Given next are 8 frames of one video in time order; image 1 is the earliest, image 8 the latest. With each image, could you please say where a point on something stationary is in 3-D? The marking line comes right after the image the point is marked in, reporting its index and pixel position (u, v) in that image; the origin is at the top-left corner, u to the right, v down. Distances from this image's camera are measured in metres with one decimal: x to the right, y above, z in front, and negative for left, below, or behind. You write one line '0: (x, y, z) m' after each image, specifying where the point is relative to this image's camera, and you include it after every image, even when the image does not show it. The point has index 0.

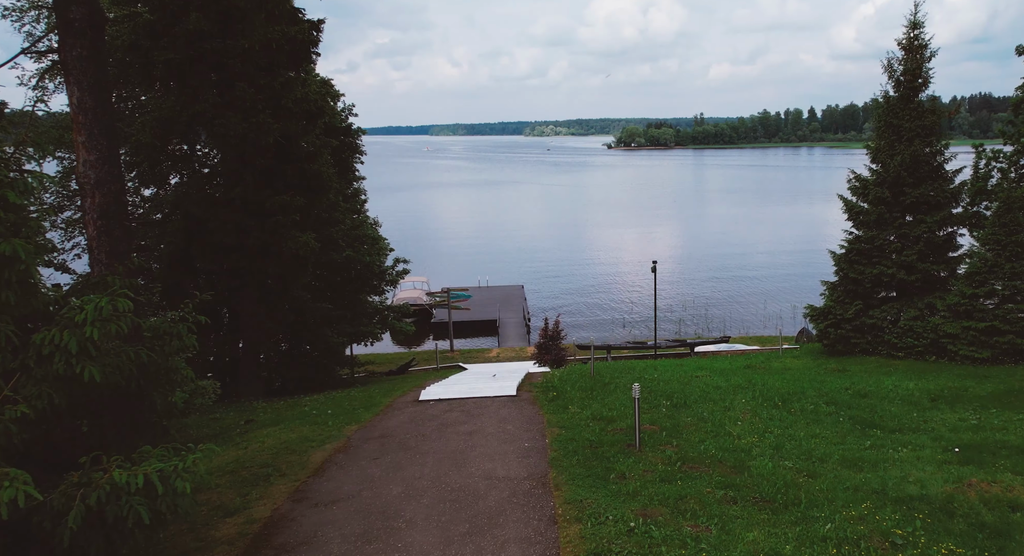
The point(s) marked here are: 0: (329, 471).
0: (-1.7, -1.8, +6.4) m
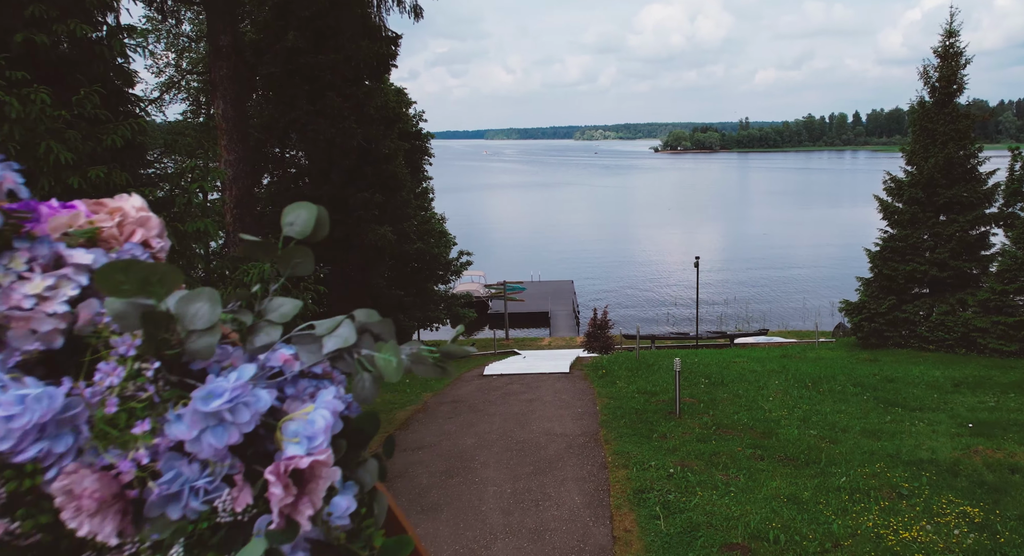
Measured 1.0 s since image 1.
0: (-1.1, -1.6, +7.6) m
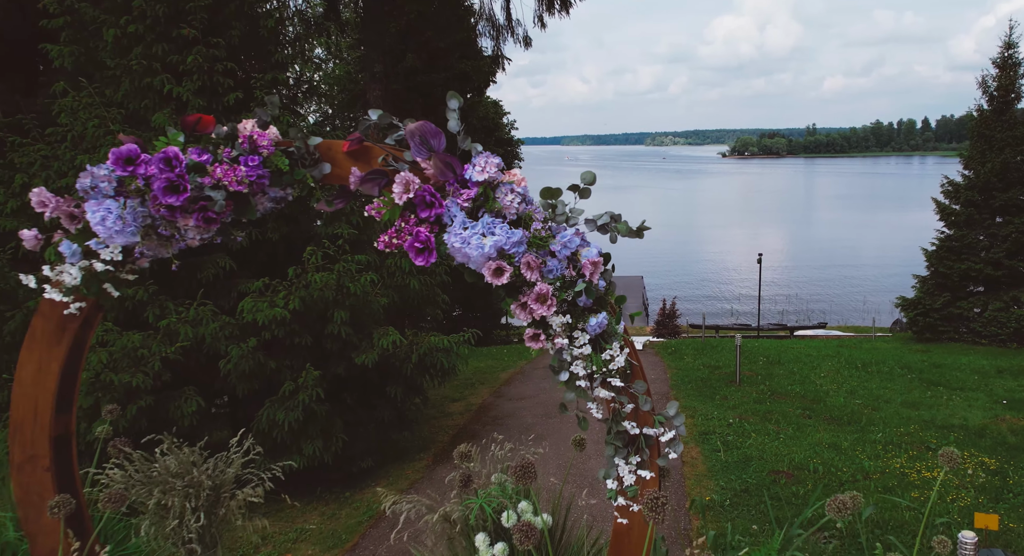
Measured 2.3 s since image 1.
0: (0.0, -1.4, +9.1) m
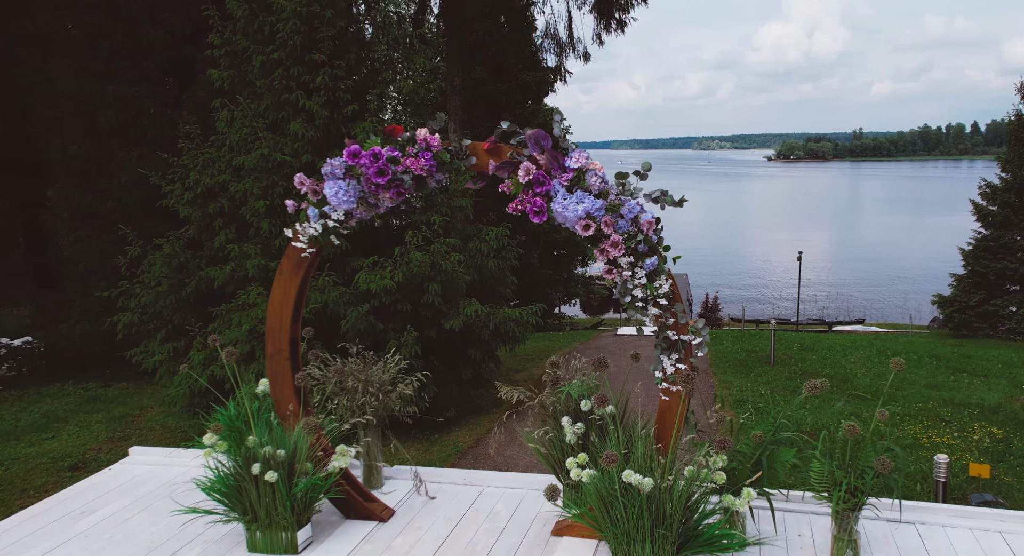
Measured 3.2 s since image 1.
0: (+0.8, -1.2, +10.2) m
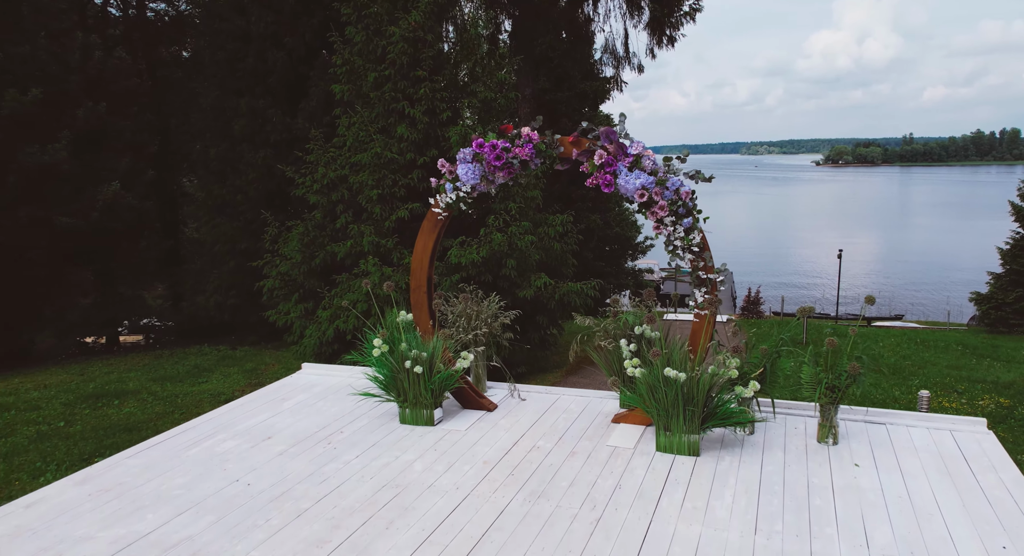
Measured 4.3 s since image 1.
0: (+1.8, -1.0, +11.6) m
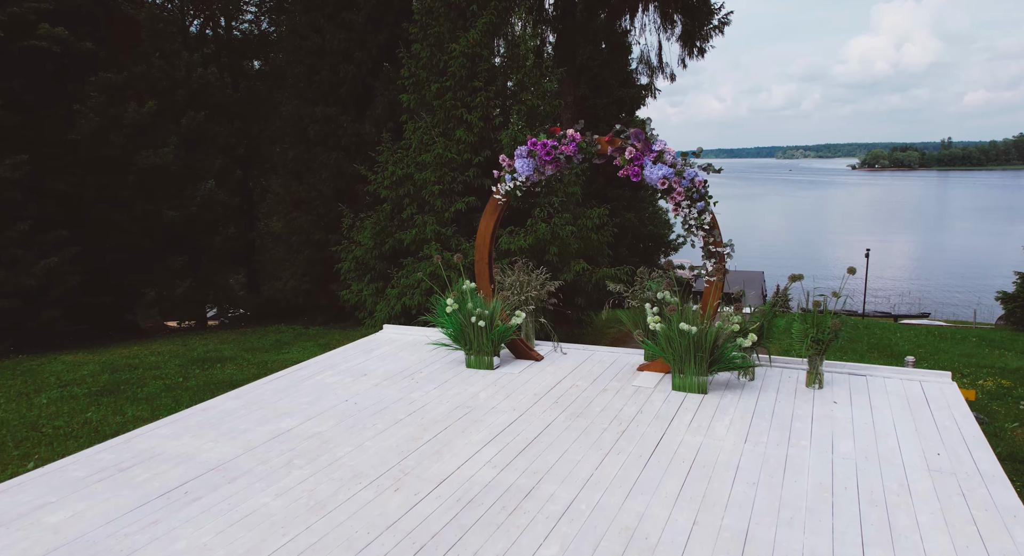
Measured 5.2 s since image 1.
0: (+2.5, -0.8, +12.7) m
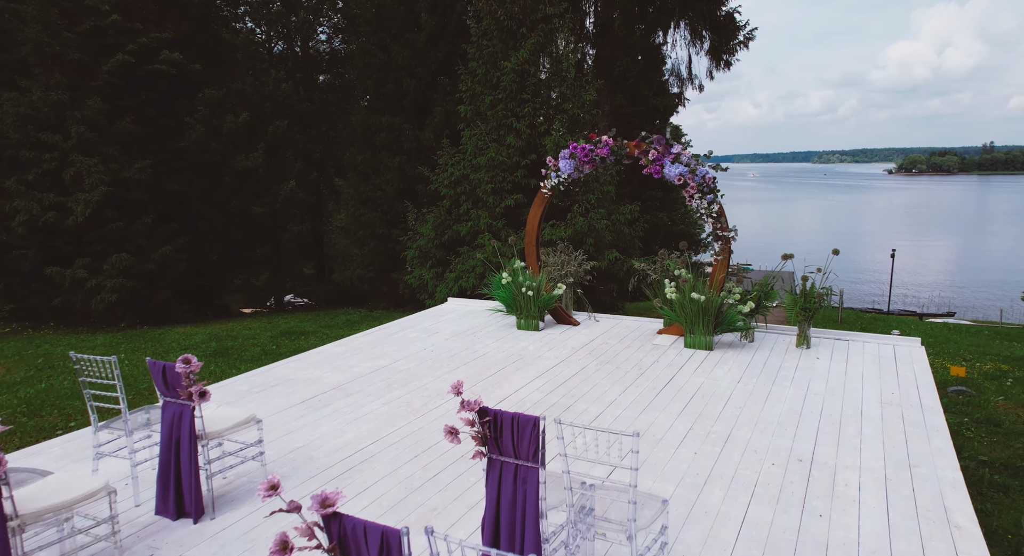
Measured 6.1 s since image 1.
0: (+3.4, -0.7, +13.9) m
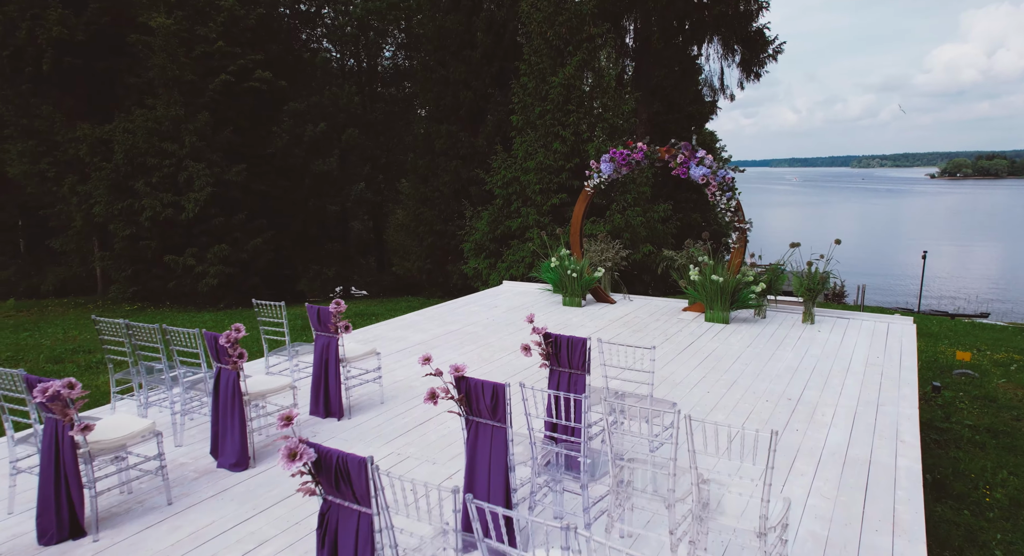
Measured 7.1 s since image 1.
0: (+4.3, -0.6, +15.1) m
